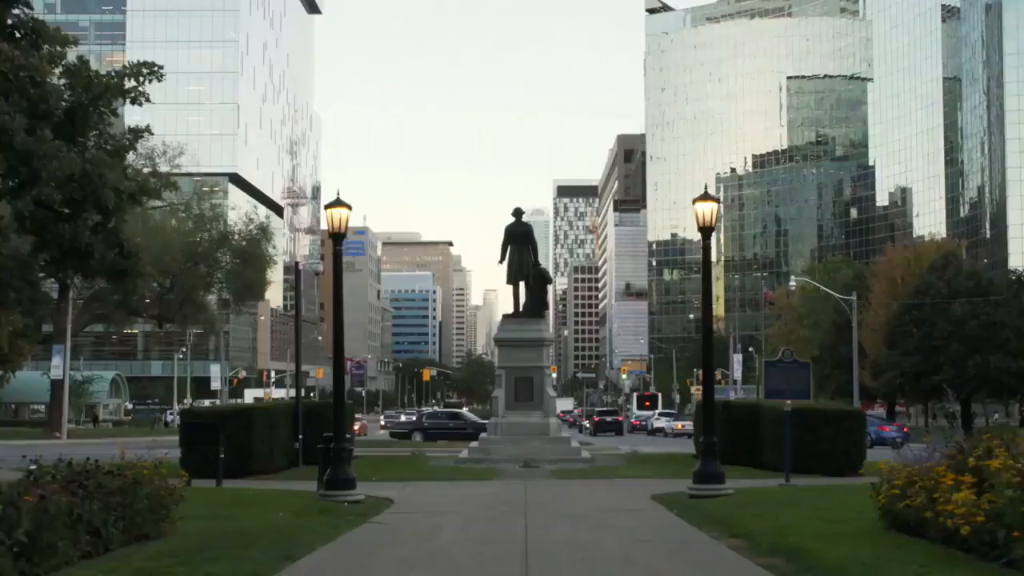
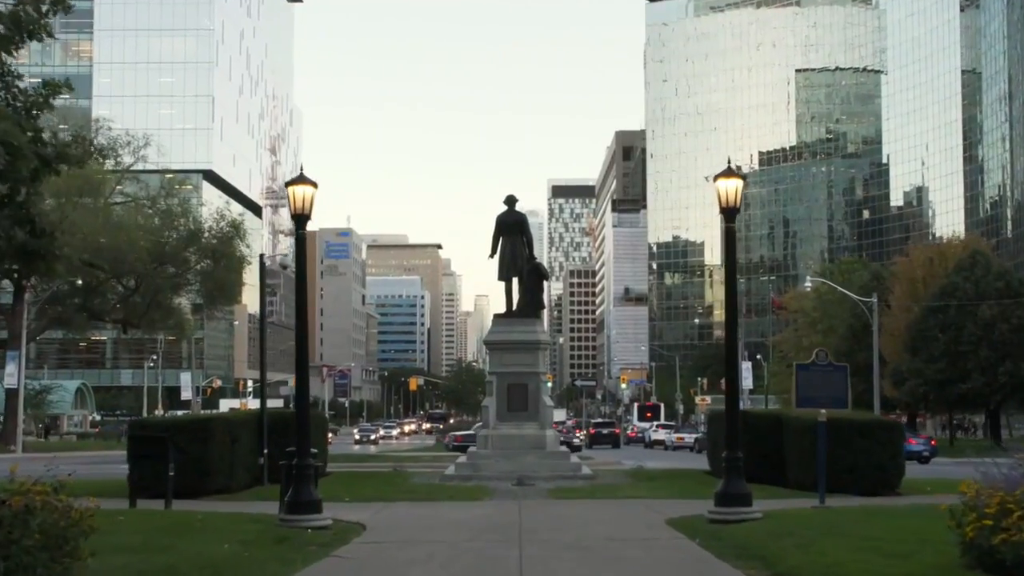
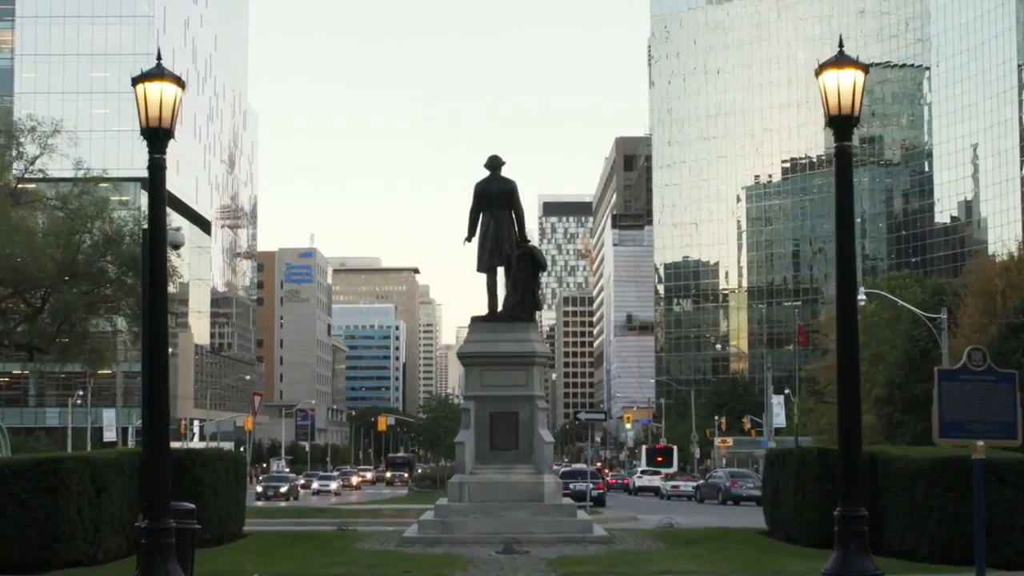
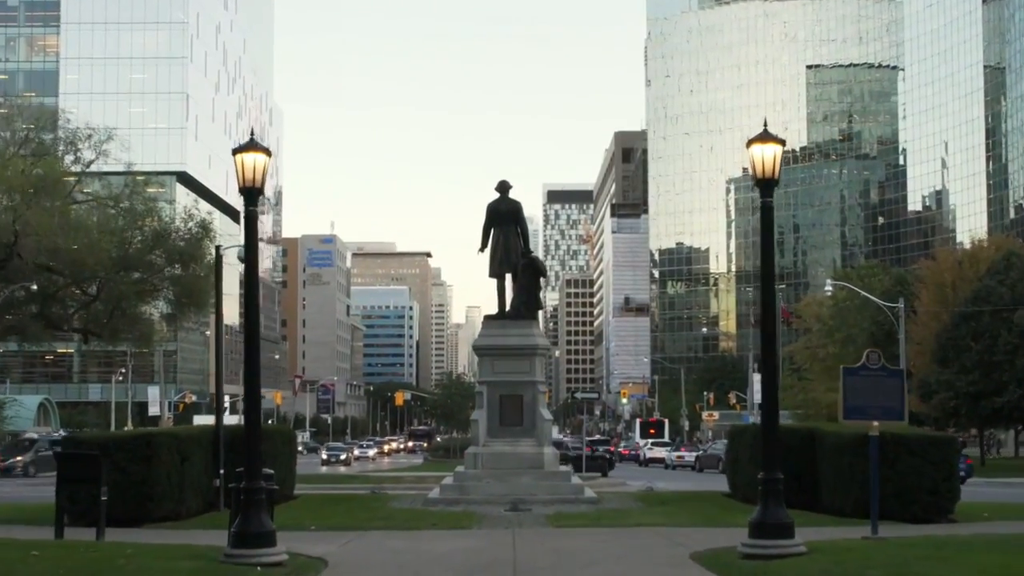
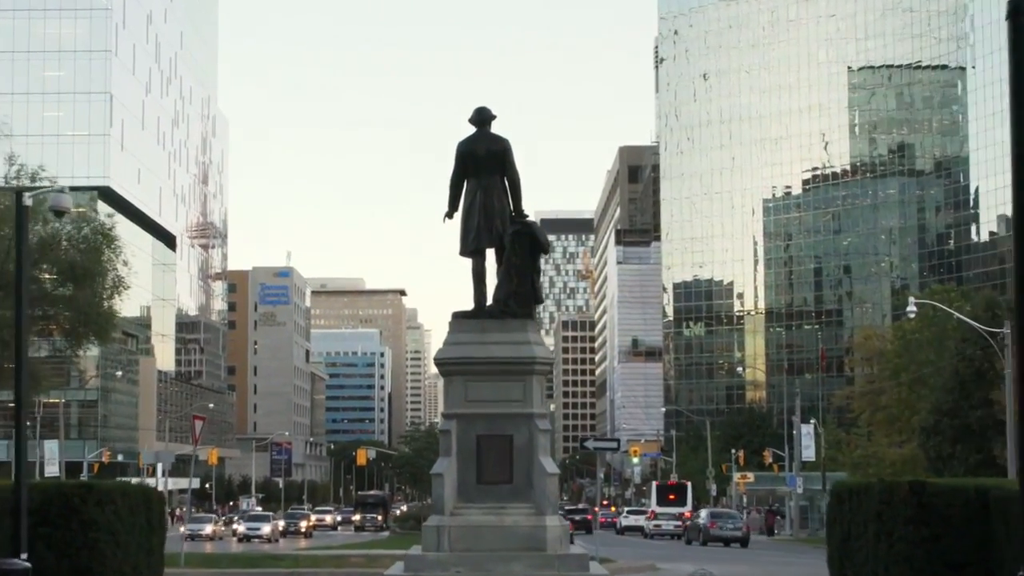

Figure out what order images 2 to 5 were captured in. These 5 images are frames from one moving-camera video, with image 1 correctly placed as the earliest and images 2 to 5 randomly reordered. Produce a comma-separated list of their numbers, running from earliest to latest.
2, 4, 3, 5
